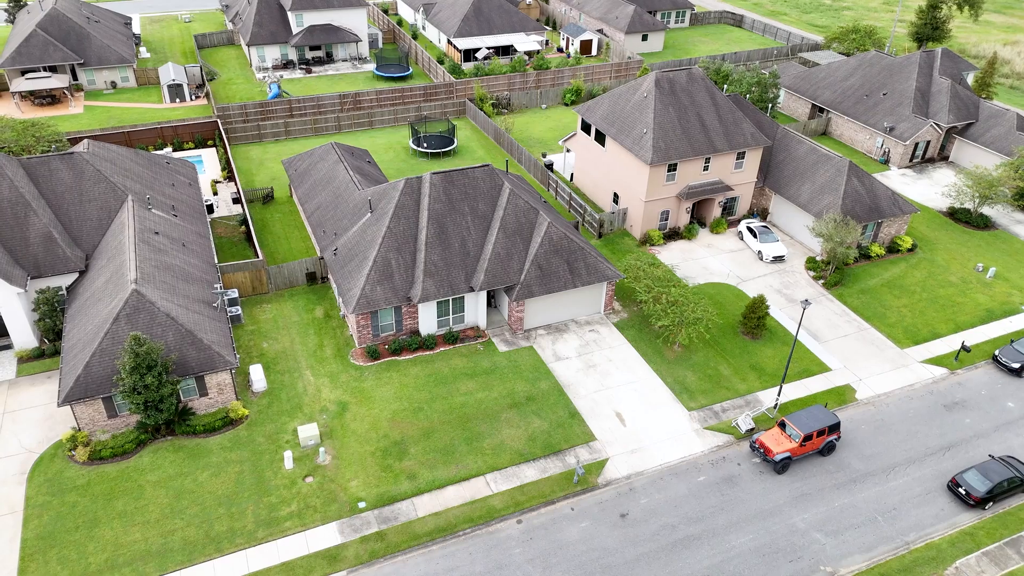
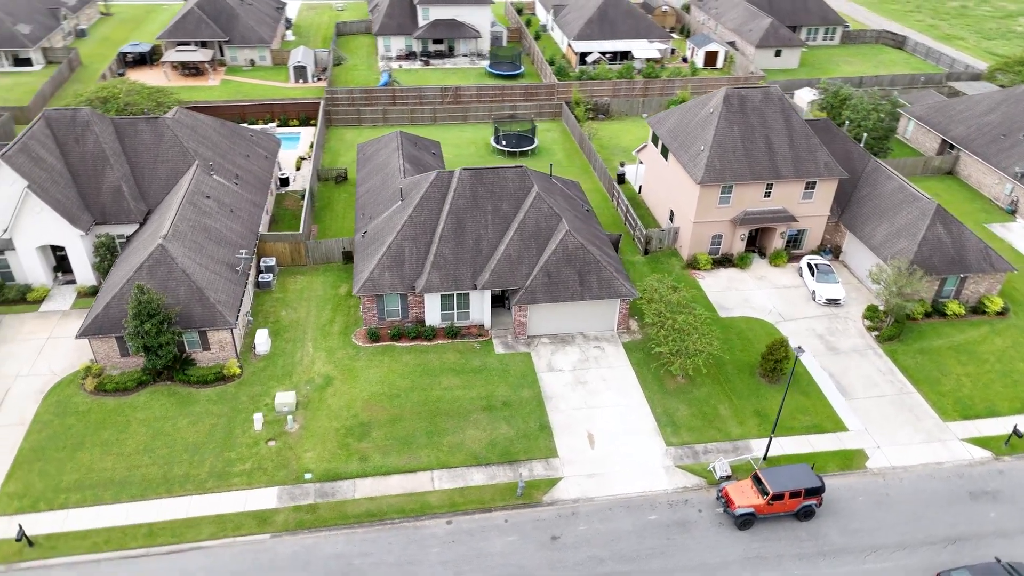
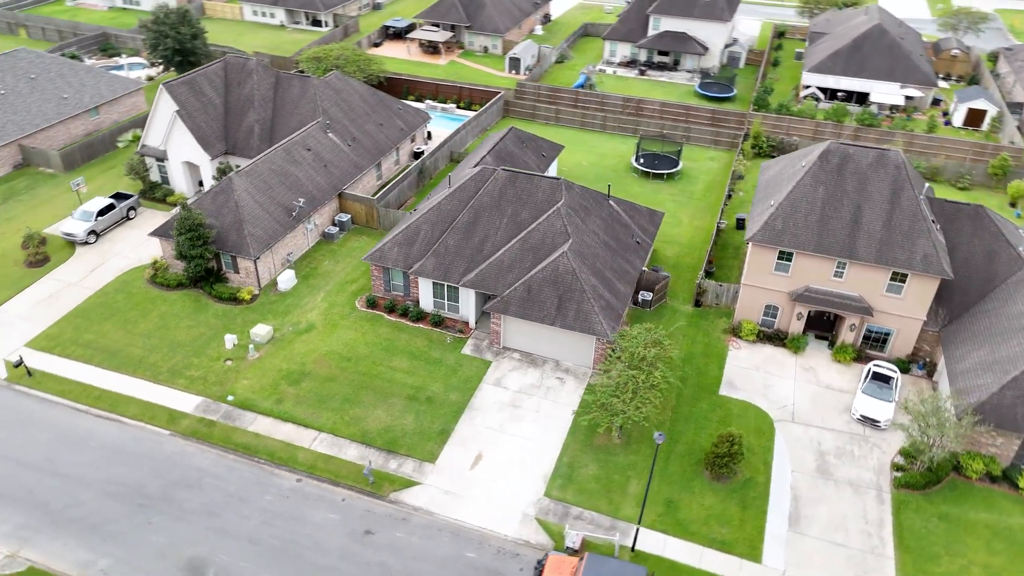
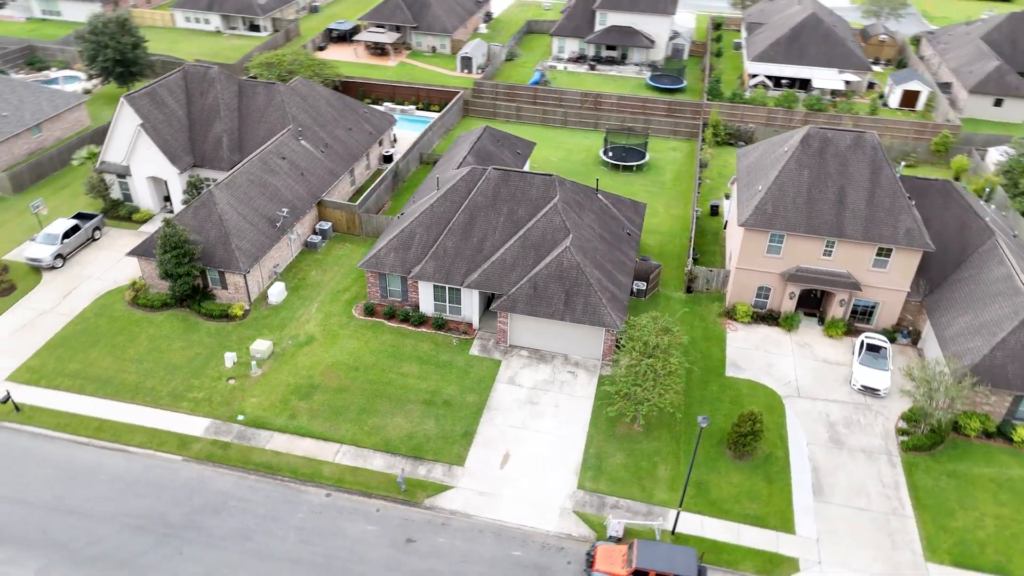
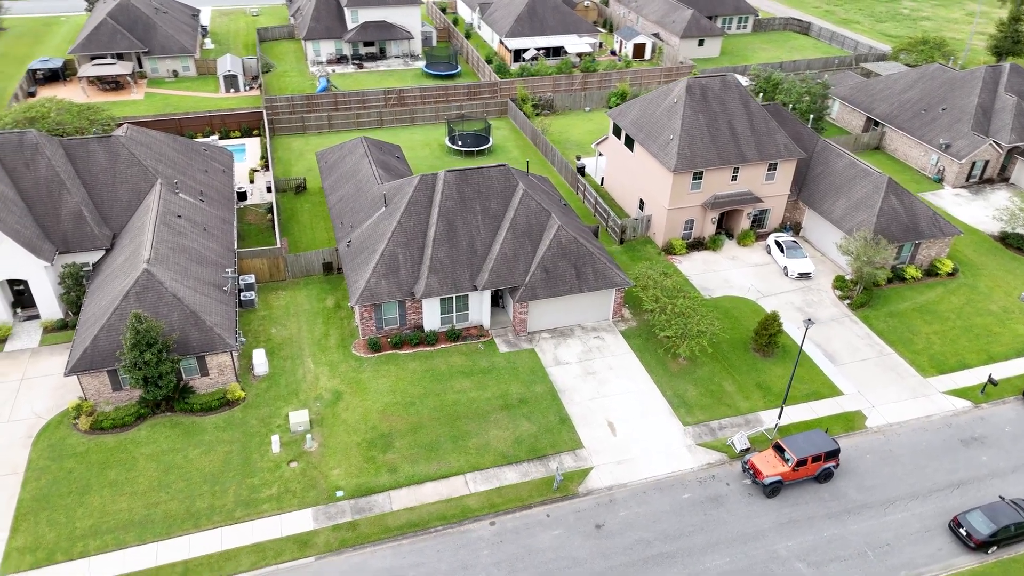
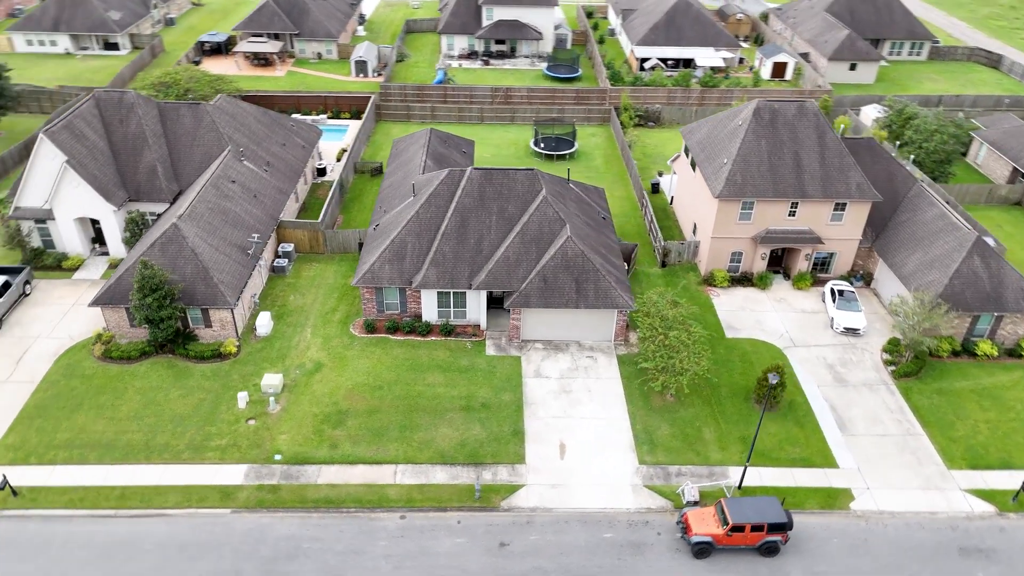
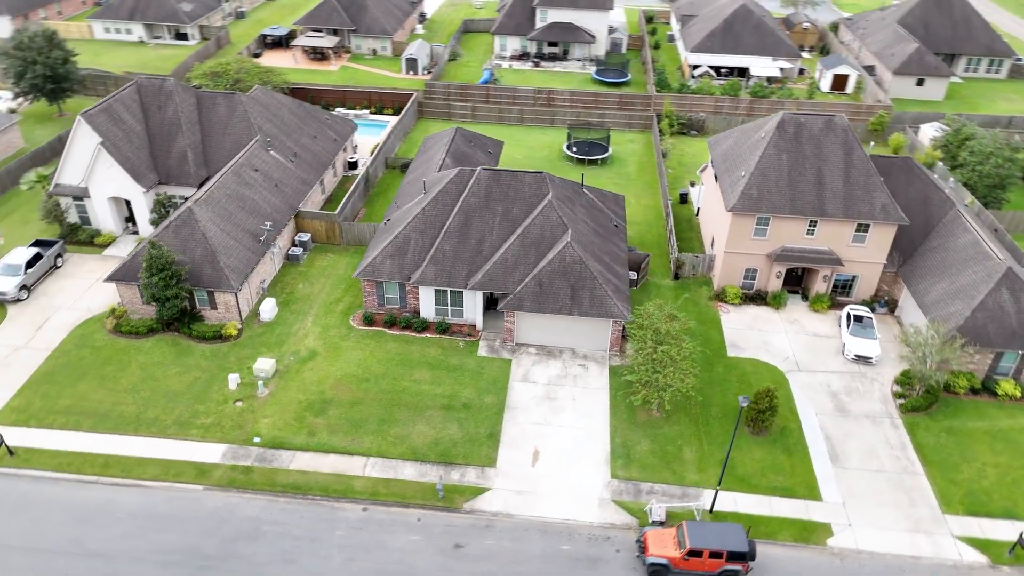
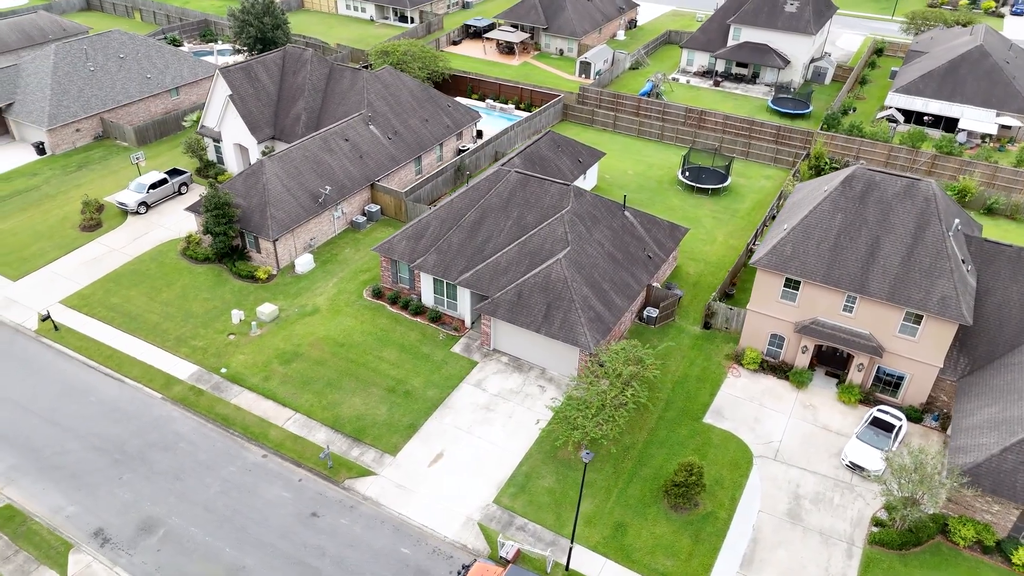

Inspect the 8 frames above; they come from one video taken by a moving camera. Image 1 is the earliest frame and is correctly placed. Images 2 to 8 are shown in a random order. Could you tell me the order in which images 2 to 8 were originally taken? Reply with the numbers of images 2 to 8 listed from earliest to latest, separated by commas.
5, 2, 6, 7, 4, 3, 8
